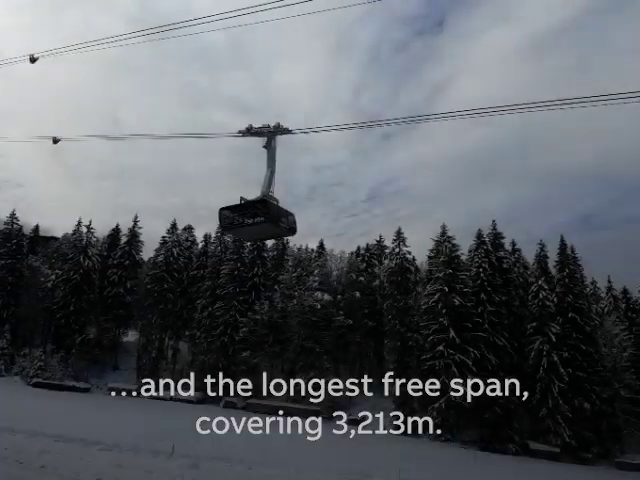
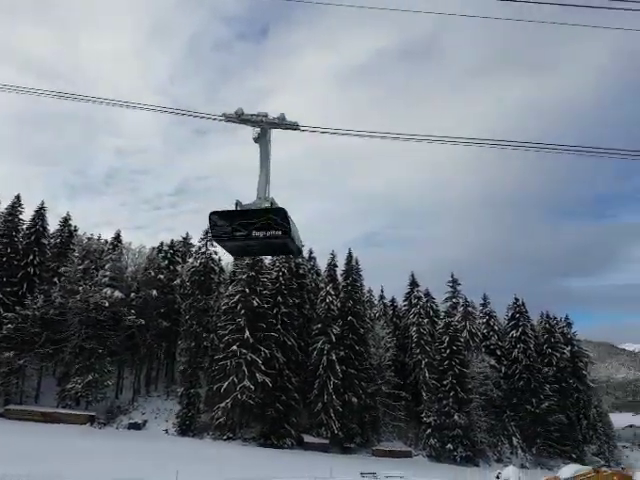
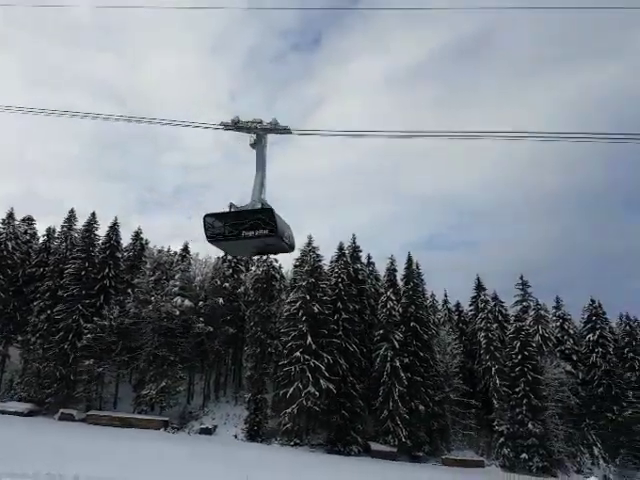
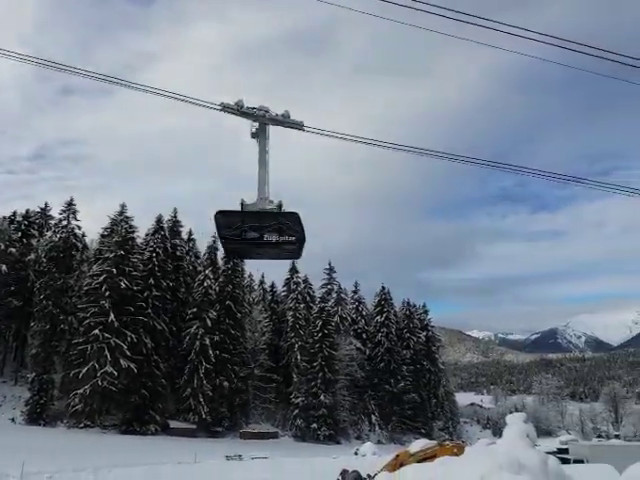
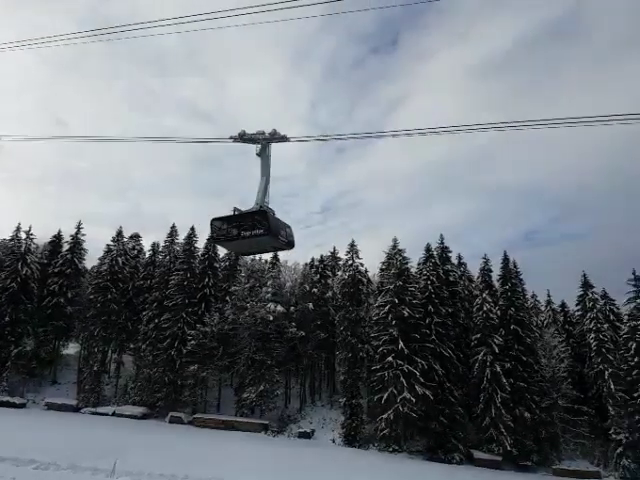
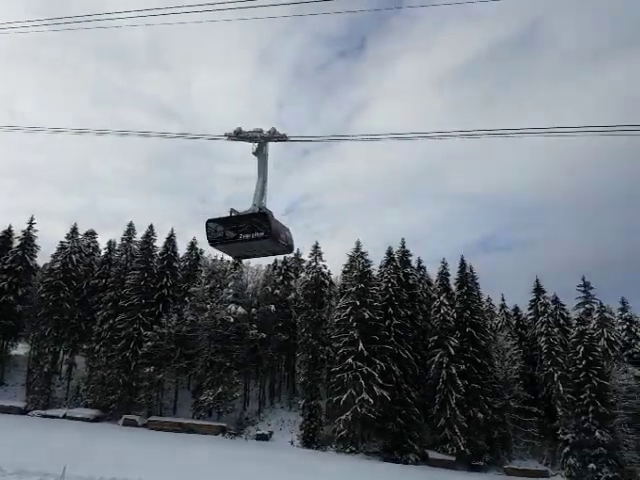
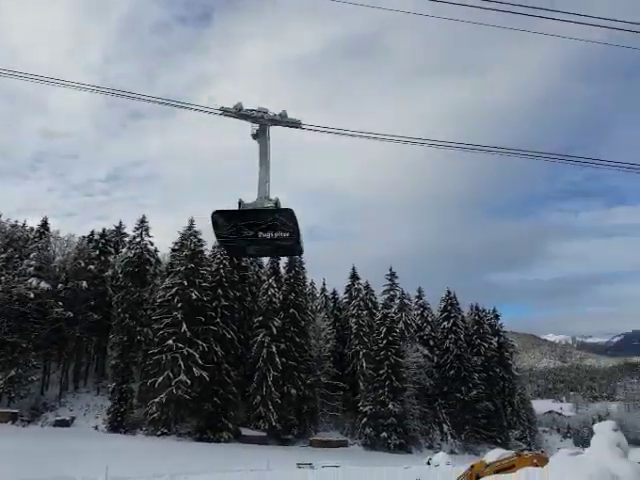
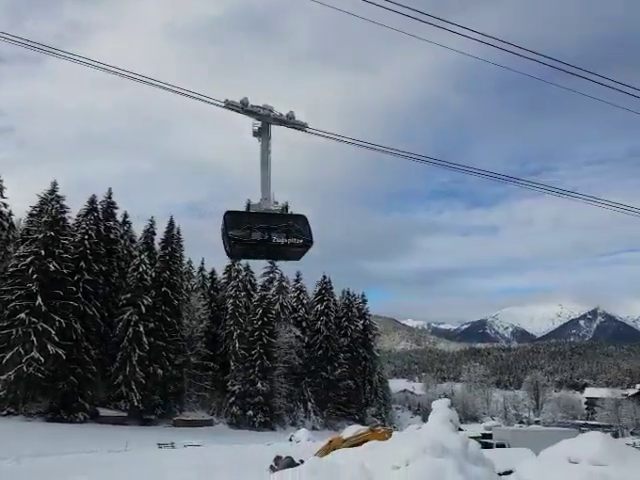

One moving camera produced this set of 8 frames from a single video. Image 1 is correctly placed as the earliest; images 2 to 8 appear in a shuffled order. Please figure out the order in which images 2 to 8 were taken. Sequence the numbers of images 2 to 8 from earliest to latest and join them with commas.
5, 6, 3, 2, 7, 4, 8
